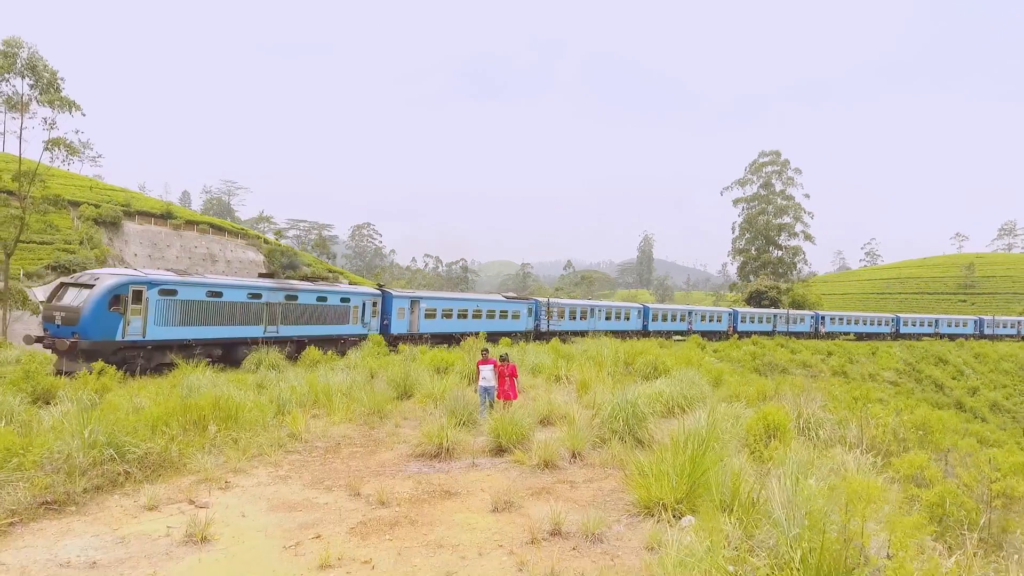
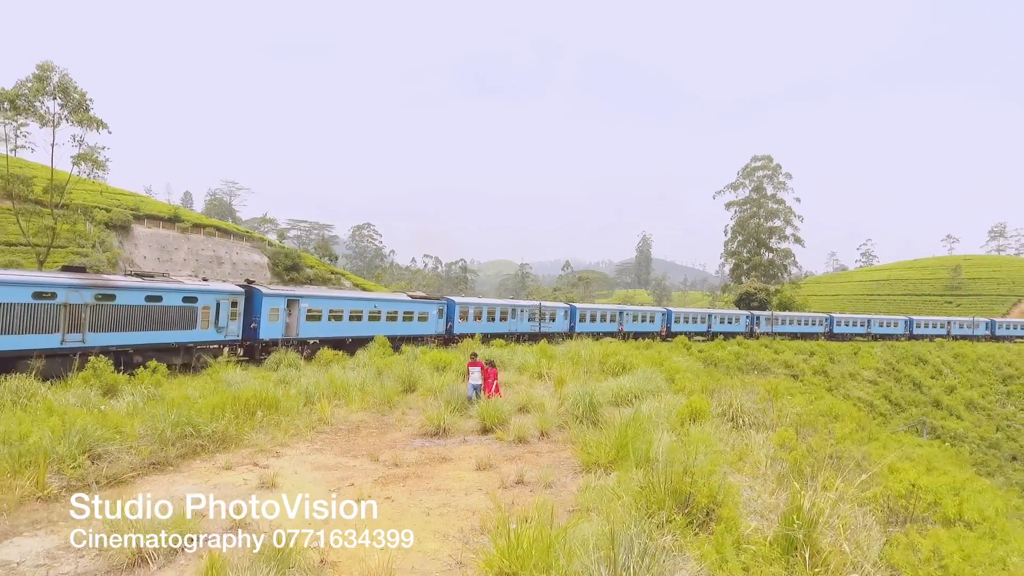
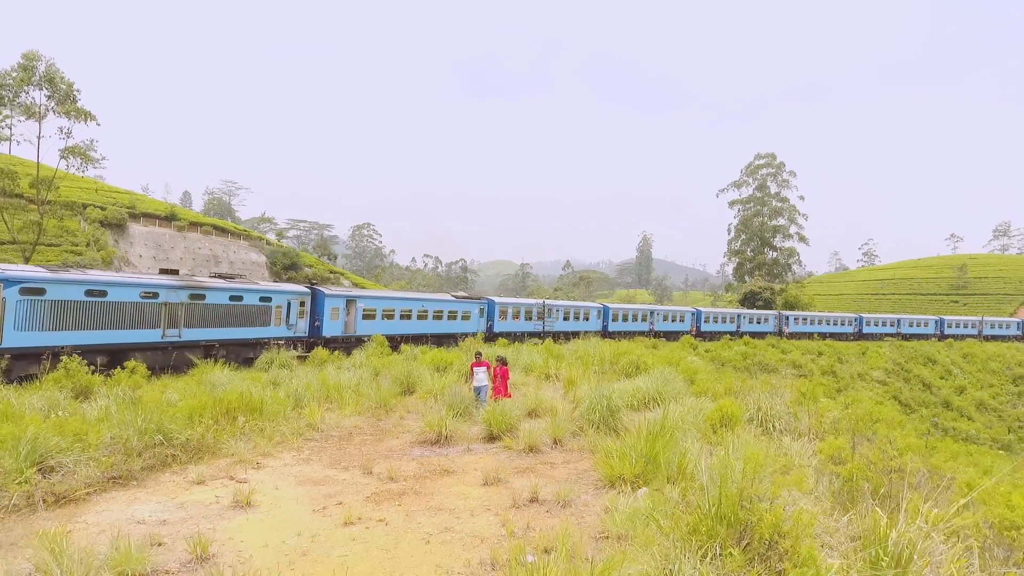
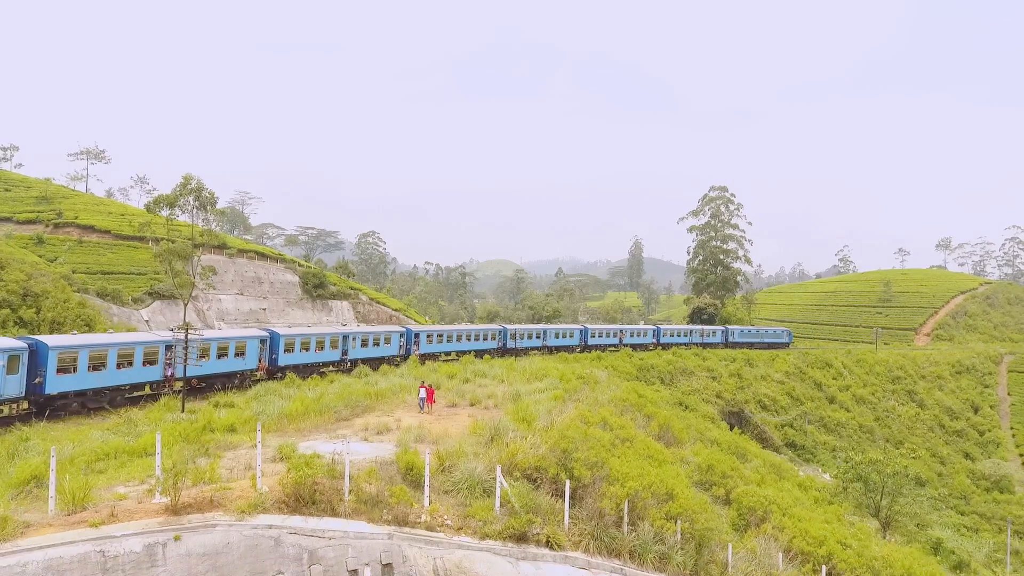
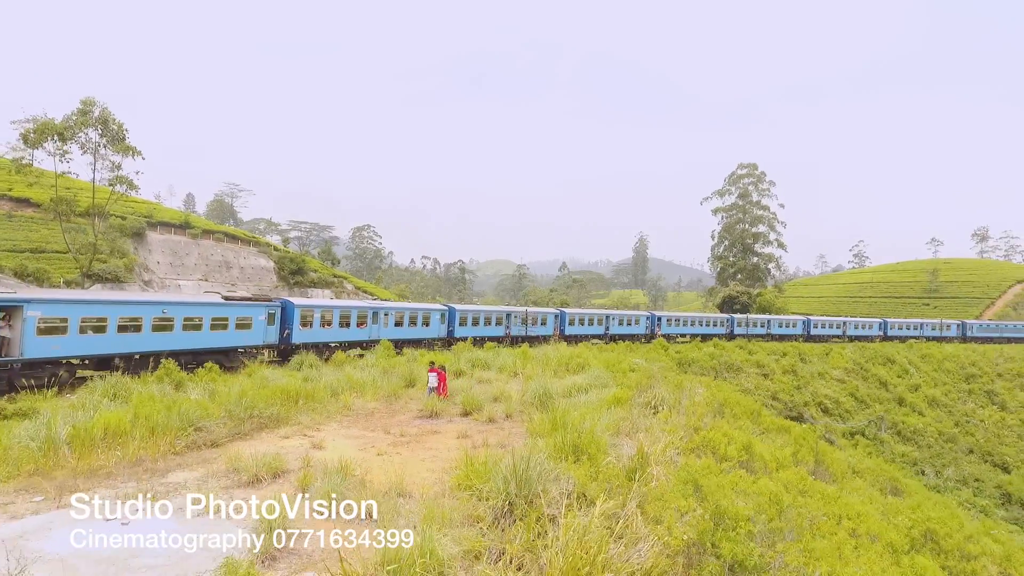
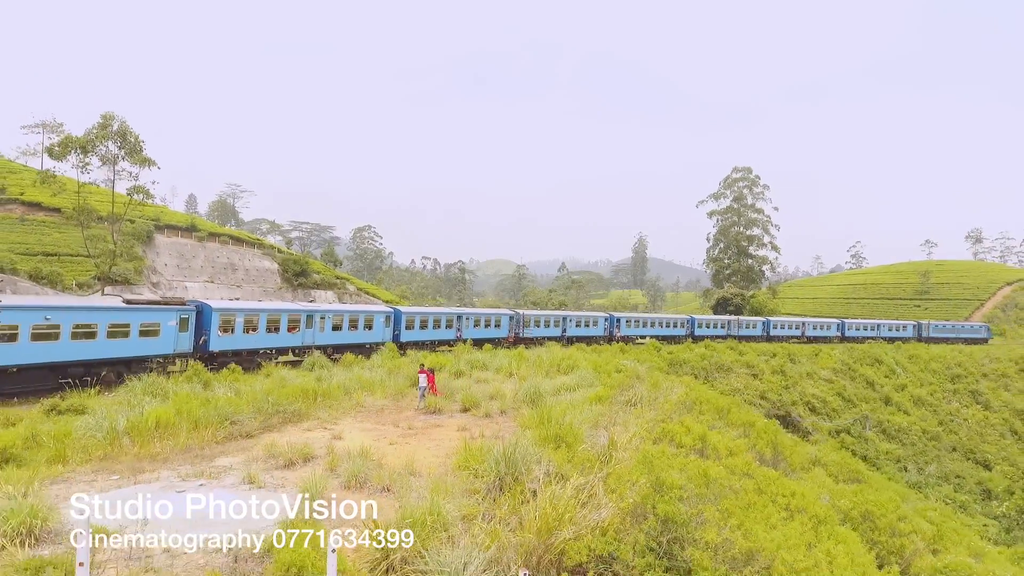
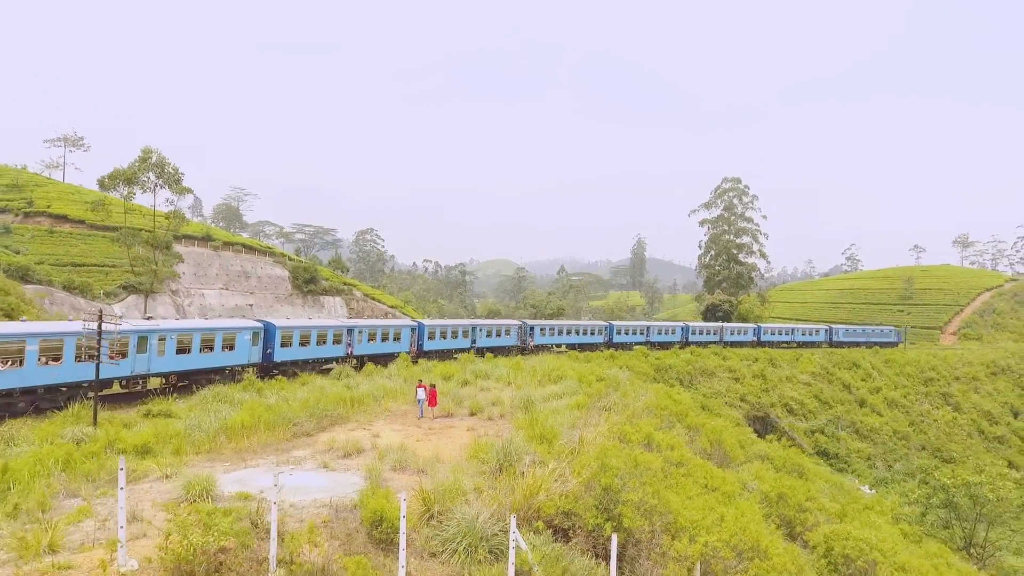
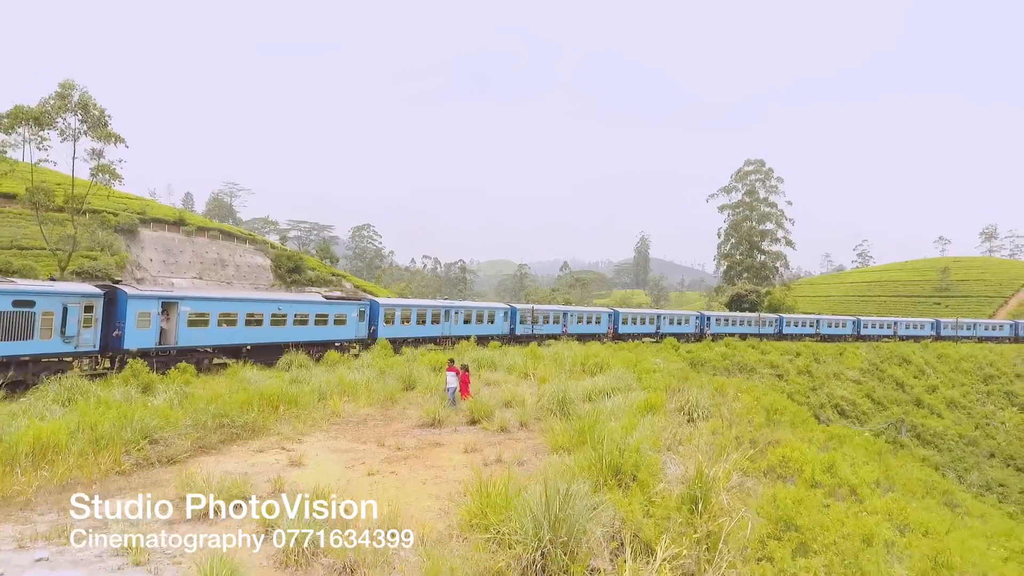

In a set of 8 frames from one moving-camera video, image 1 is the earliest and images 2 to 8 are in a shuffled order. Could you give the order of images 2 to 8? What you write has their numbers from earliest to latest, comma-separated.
3, 2, 8, 5, 6, 7, 4
